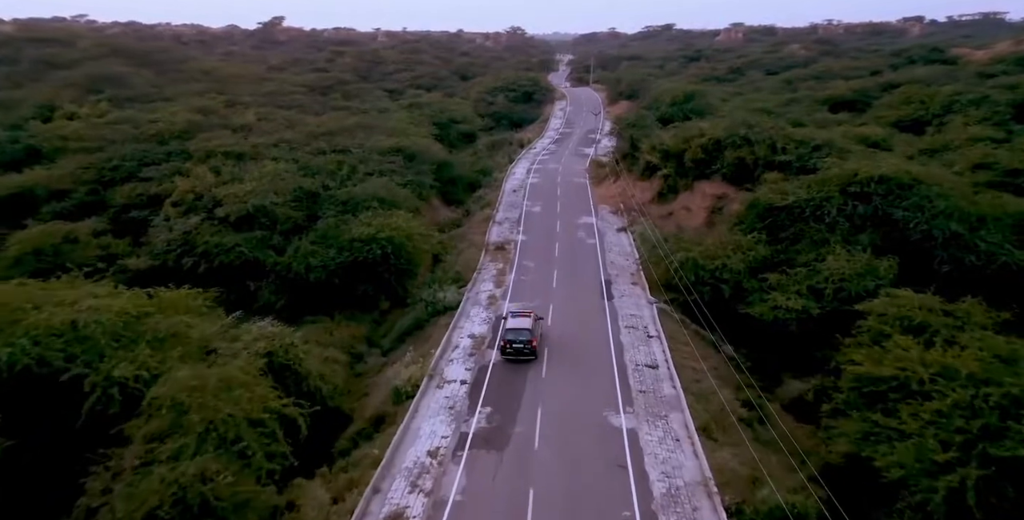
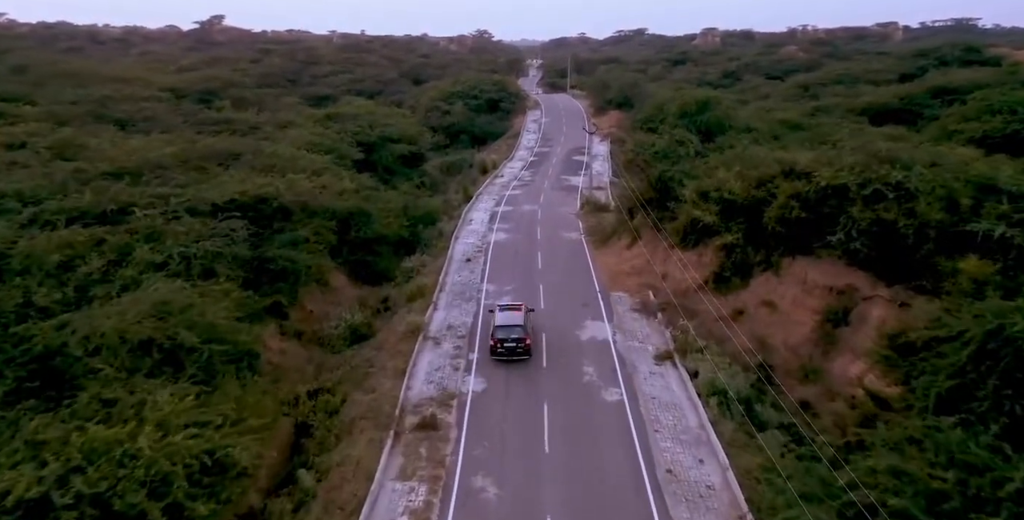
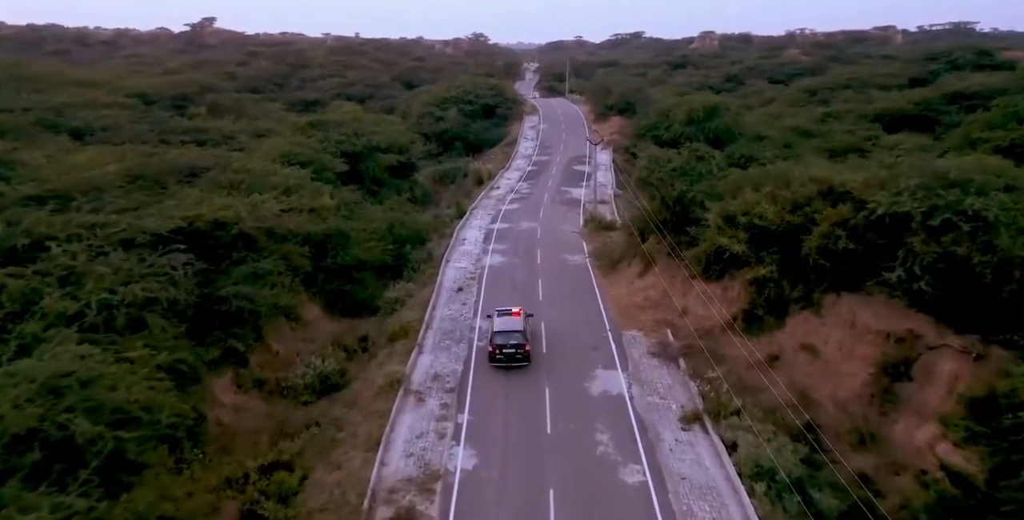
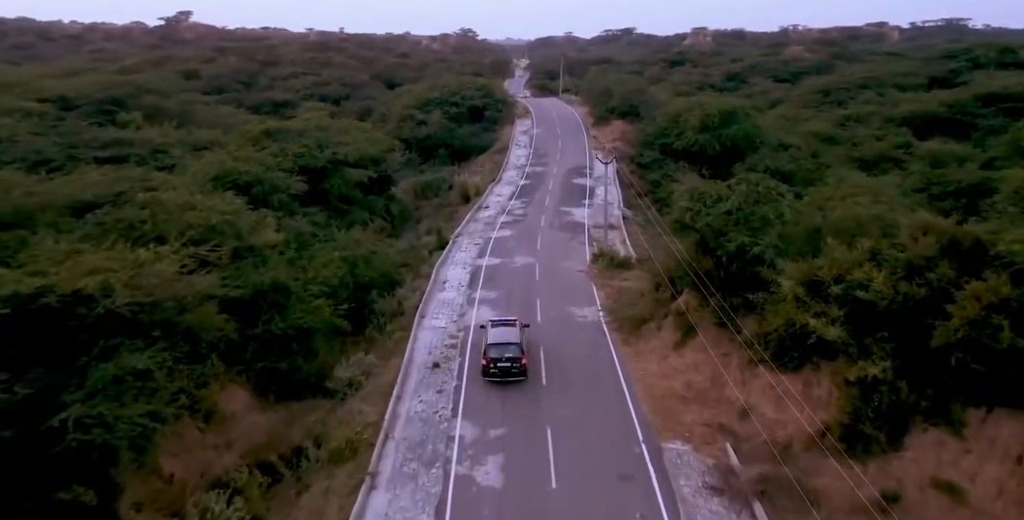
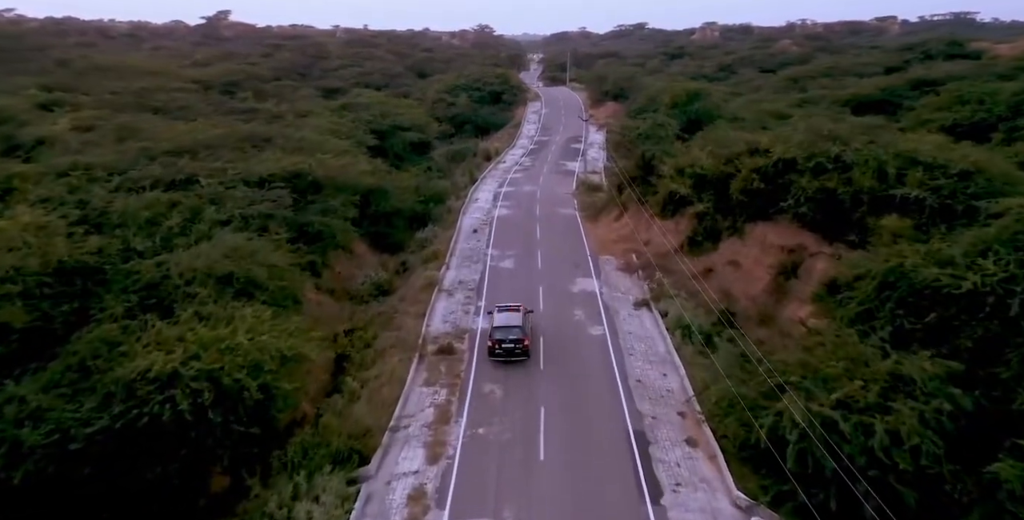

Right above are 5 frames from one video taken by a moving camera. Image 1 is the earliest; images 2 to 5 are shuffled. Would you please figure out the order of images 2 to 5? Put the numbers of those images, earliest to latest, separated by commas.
5, 2, 3, 4
